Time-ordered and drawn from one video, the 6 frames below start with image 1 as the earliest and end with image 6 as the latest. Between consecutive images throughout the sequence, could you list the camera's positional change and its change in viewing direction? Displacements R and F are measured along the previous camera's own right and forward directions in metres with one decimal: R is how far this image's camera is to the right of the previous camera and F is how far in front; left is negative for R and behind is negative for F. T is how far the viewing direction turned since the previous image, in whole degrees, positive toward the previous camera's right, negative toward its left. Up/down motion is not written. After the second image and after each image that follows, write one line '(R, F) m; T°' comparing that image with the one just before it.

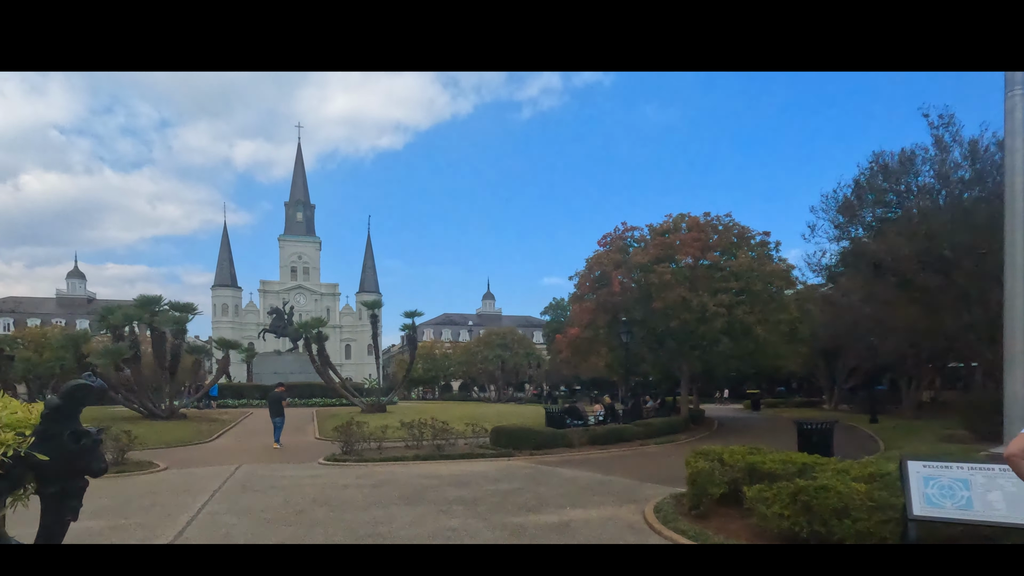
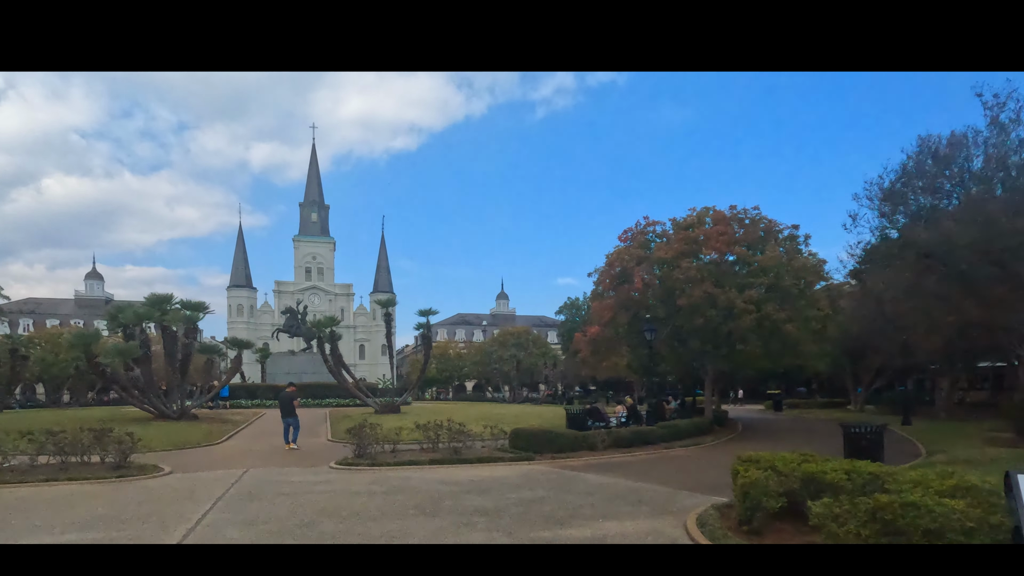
(-0.2, +0.8) m; -1°
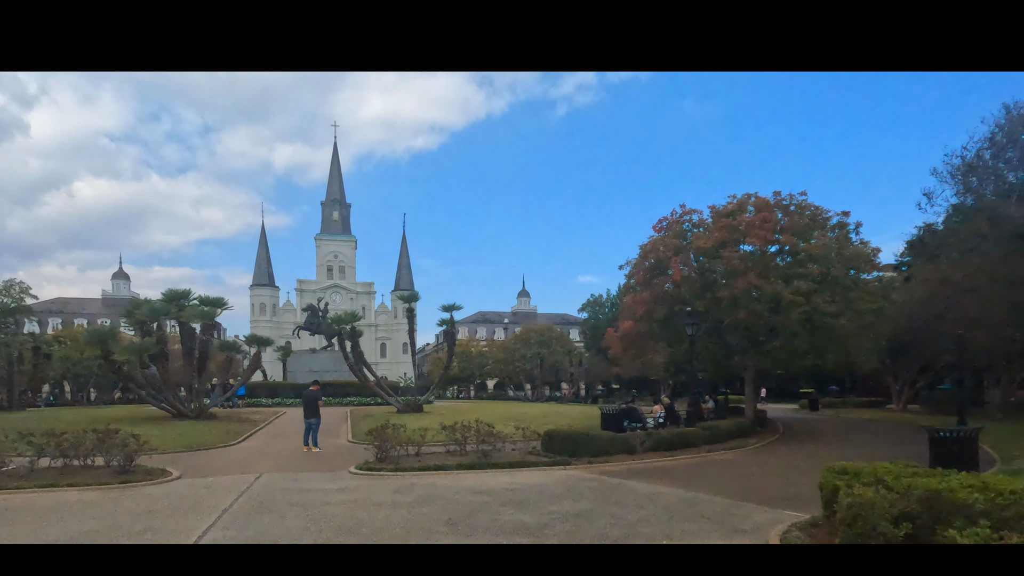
(-0.3, +1.1) m; -2°
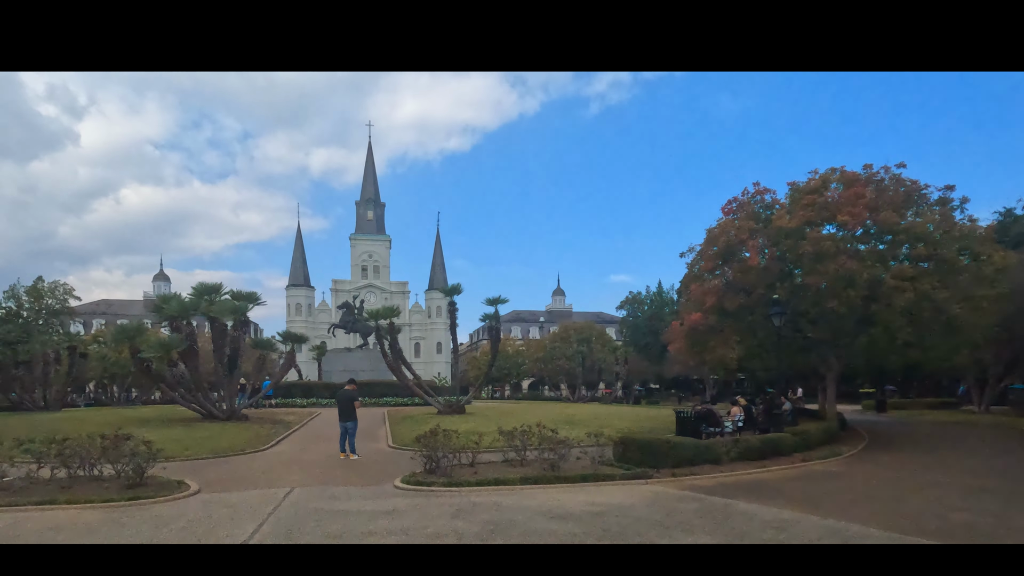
(-0.7, +2.0) m; -3°
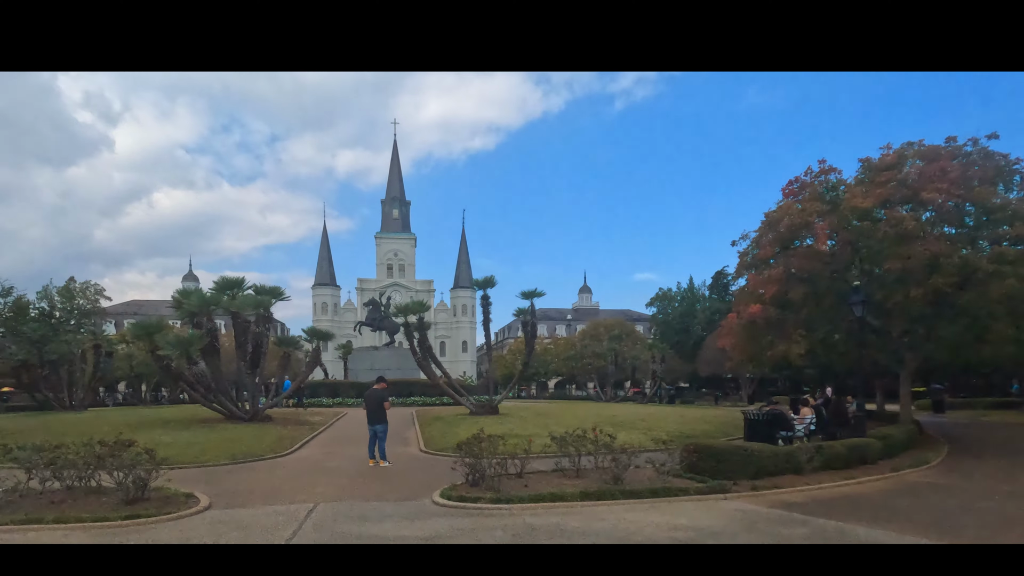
(-0.5, +1.5) m; -2°
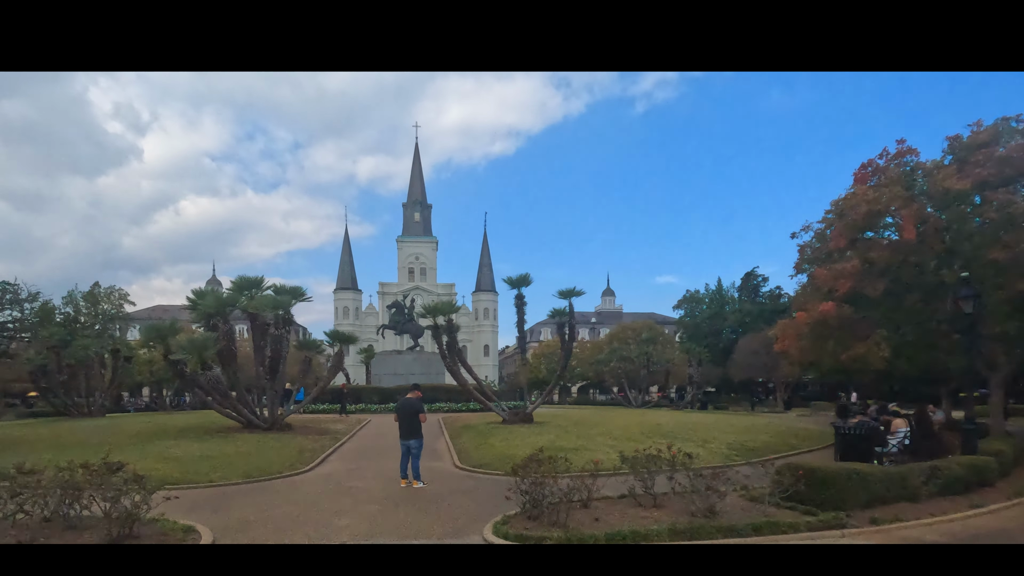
(-0.6, +1.7) m; -2°
